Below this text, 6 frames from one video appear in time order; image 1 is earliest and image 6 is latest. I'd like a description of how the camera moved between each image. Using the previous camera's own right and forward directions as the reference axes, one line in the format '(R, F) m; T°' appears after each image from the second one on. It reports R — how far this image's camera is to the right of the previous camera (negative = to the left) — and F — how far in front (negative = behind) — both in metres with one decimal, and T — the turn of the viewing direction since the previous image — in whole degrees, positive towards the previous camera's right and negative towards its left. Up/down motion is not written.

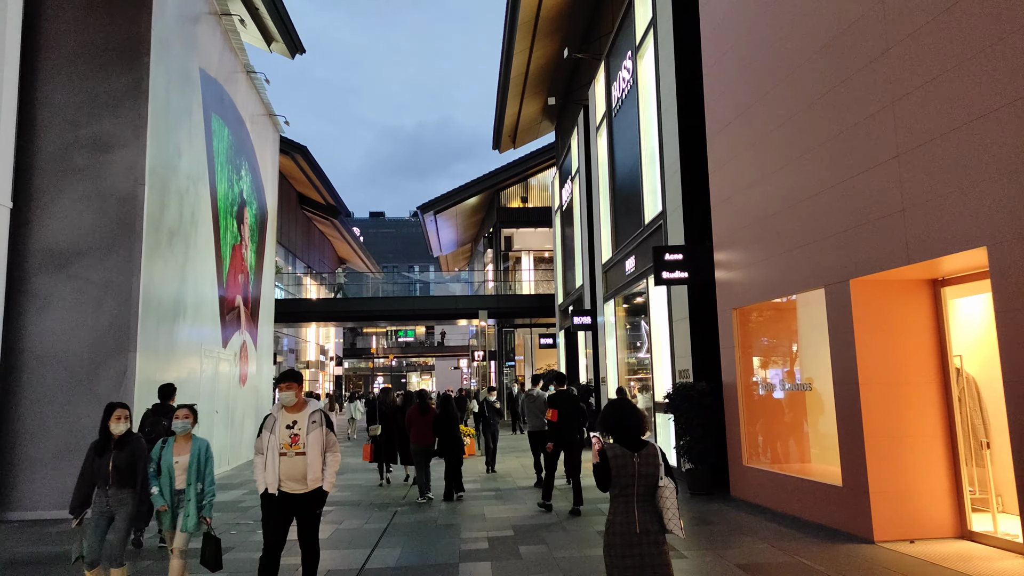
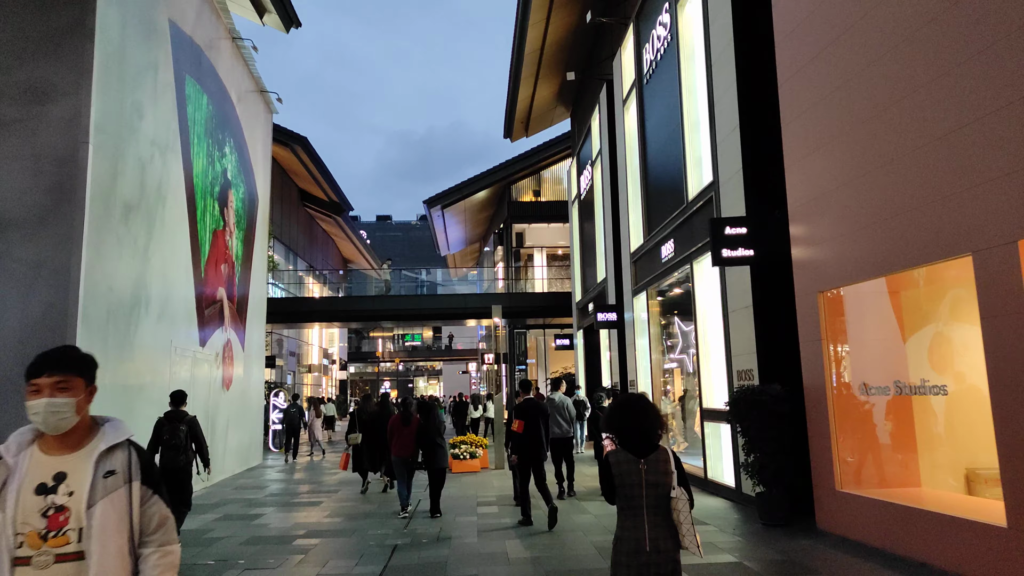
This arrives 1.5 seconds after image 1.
(-0.2, +1.8) m; -1°
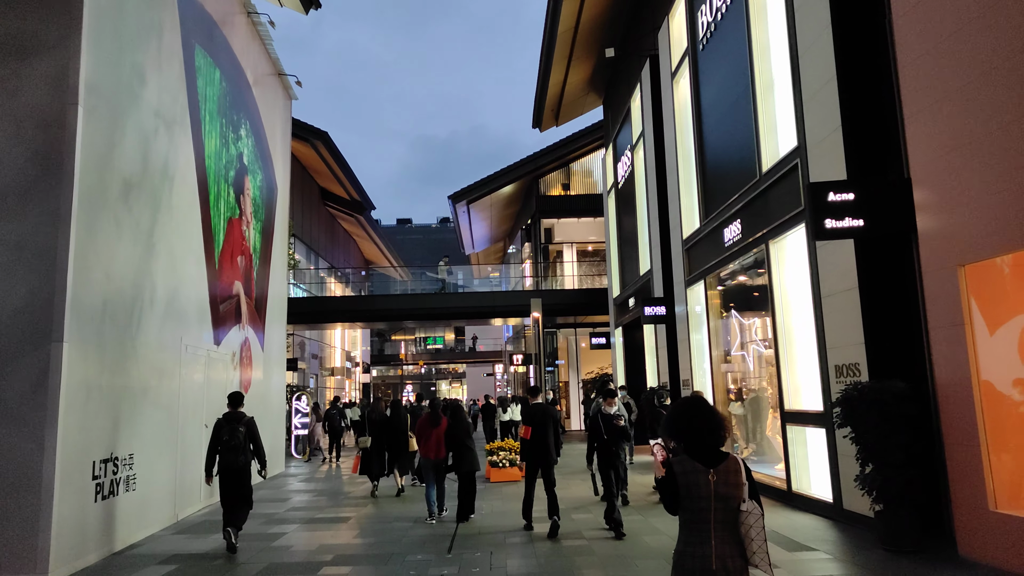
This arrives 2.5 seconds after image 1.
(-0.4, +1.2) m; -2°
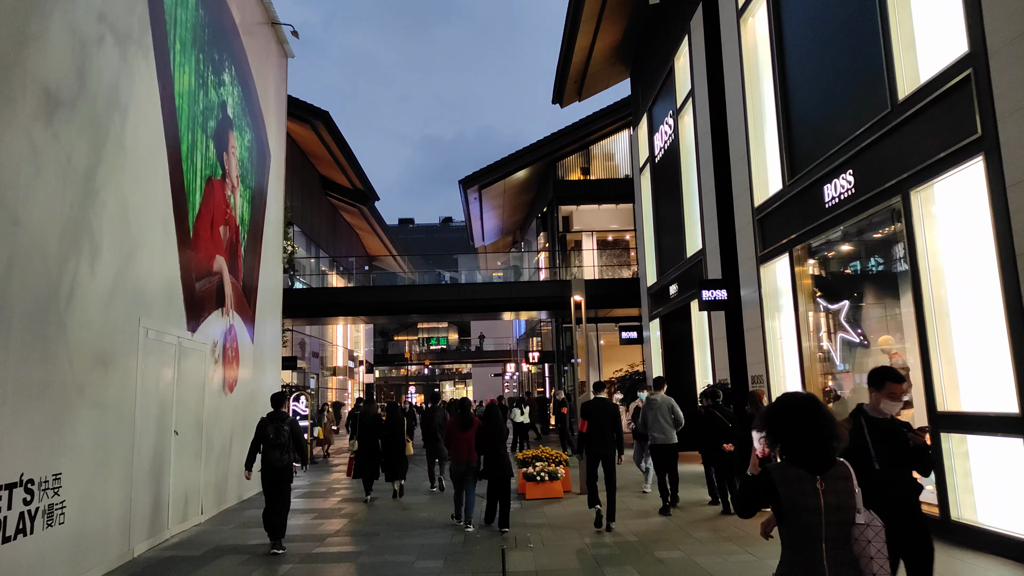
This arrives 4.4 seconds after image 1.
(-0.6, +2.1) m; 0°
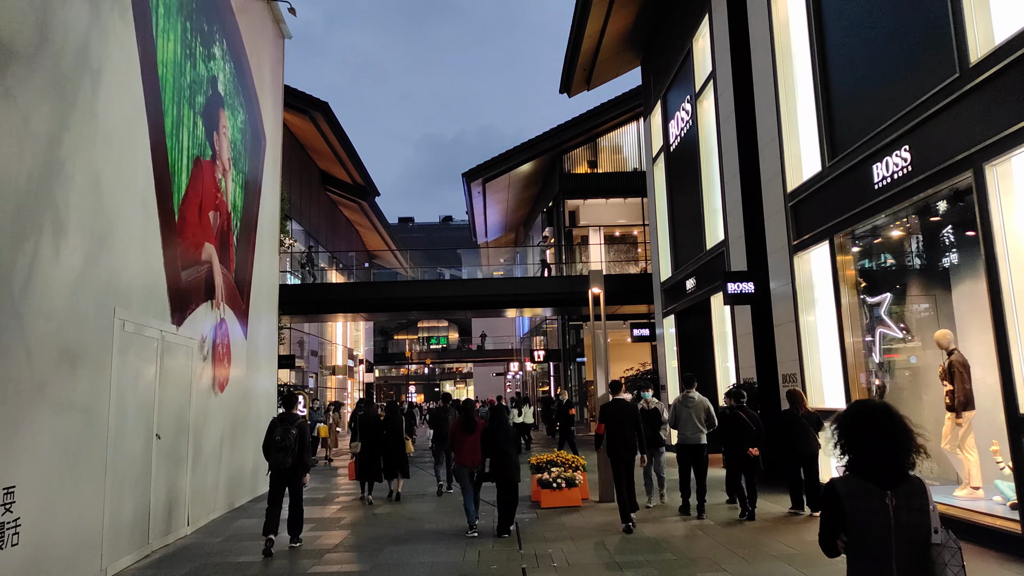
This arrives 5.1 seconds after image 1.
(-0.2, +0.8) m; 0°
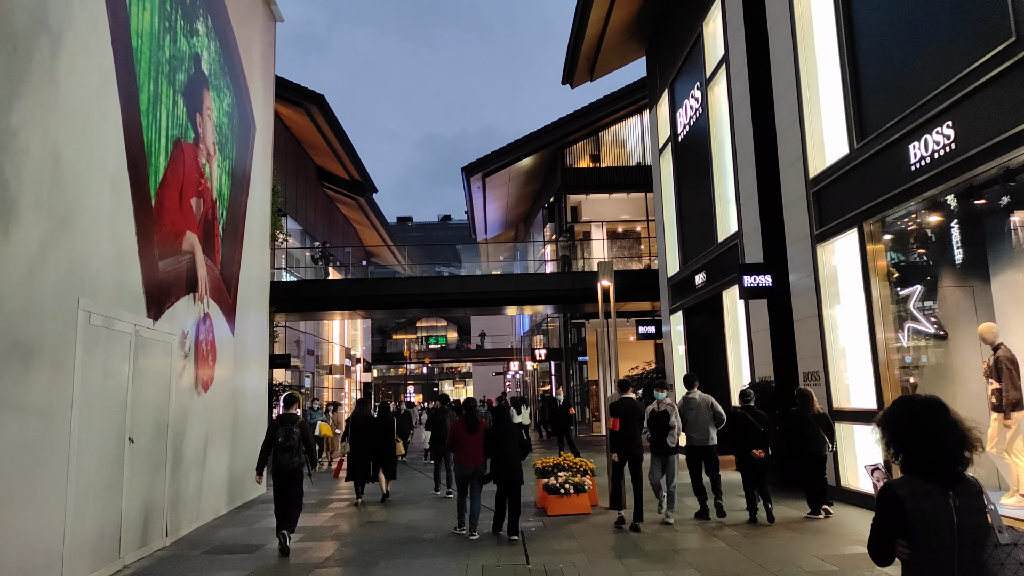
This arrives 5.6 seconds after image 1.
(-0.1, +0.6) m; 0°
